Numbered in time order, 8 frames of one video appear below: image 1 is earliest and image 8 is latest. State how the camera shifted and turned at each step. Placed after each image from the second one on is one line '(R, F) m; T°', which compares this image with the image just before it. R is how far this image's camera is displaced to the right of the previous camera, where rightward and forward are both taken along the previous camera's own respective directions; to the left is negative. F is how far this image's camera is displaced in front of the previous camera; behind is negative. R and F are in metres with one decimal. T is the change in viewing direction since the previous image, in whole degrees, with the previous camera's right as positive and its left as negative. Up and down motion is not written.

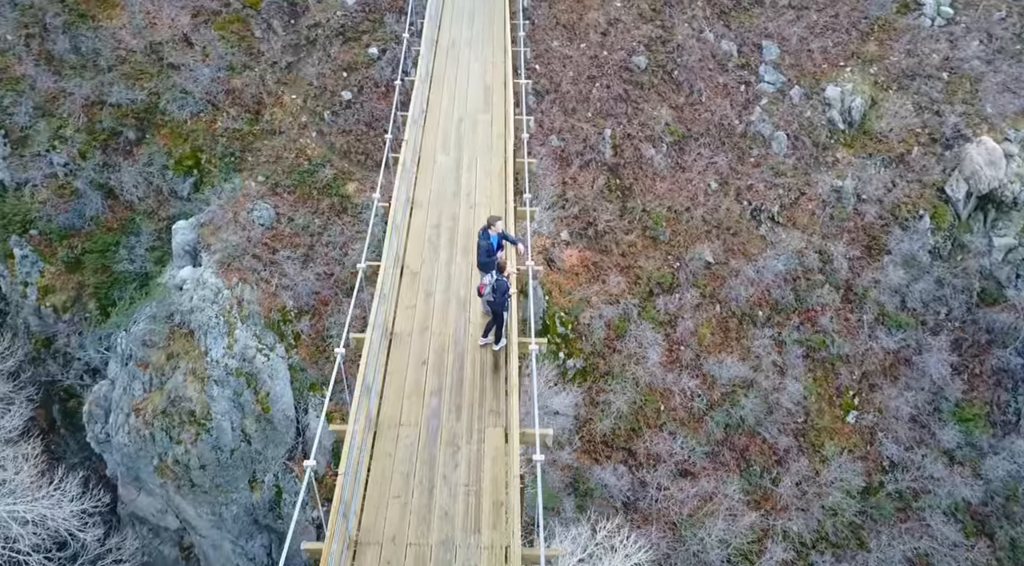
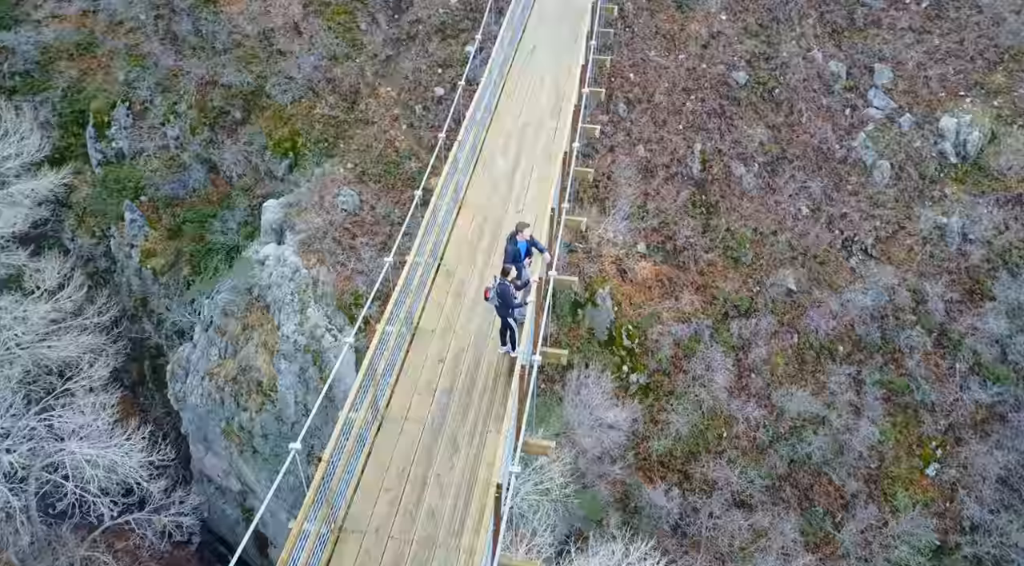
(+1.1, 0.0) m; -9°
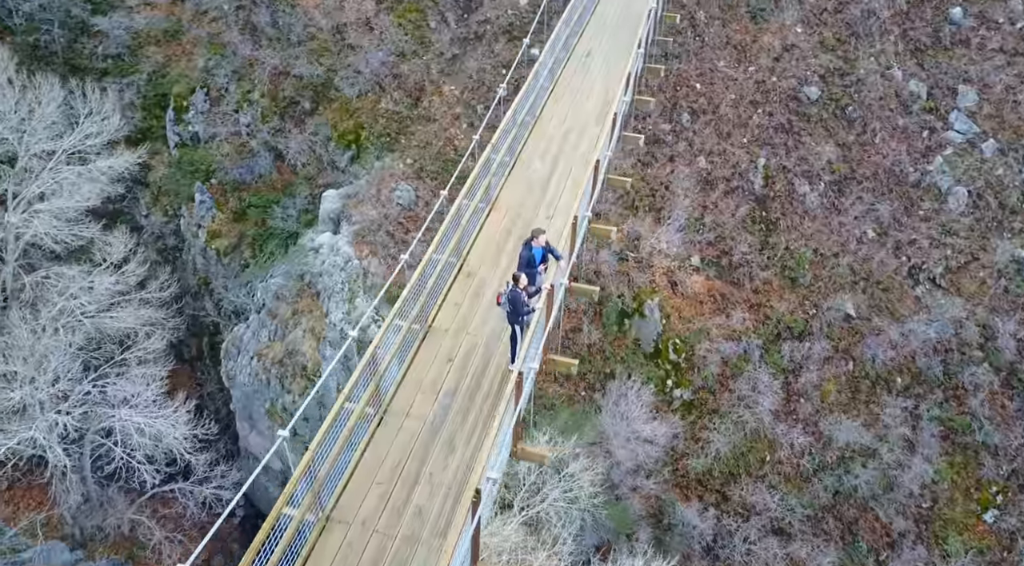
(+0.8, +0.1) m; -6°
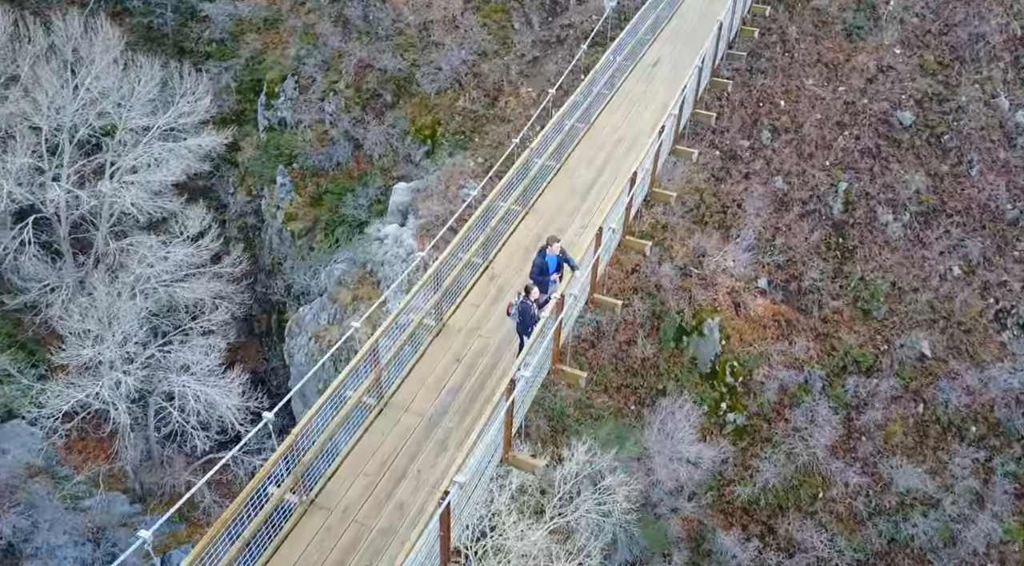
(+1.0, +0.1) m; -7°
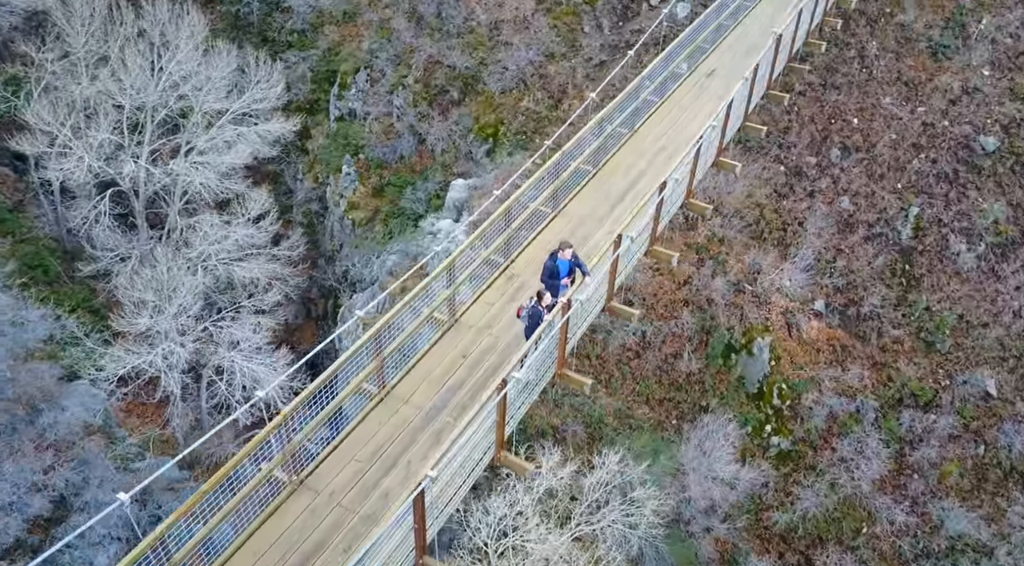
(+0.9, 0.0) m; -6°
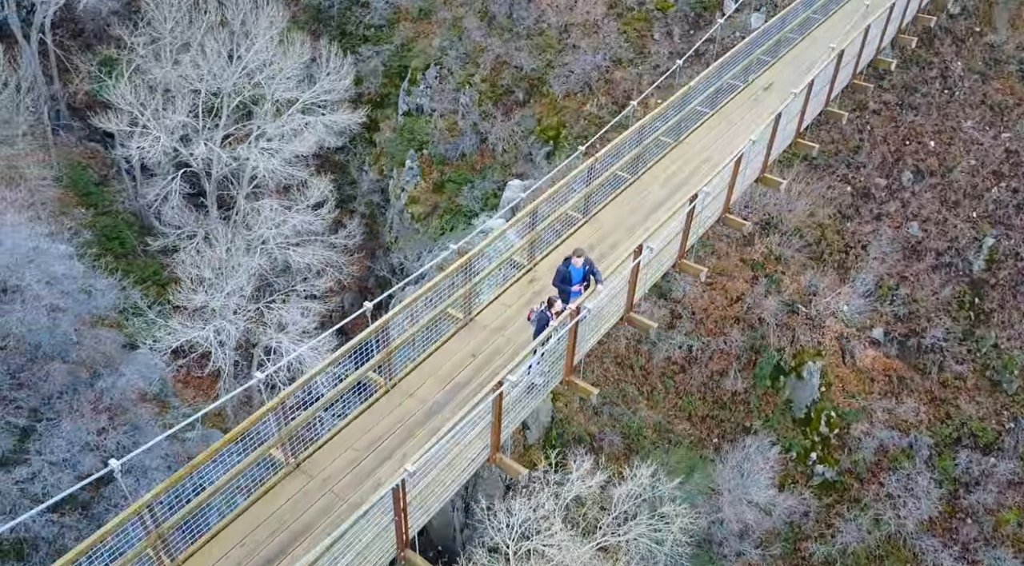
(+0.8, 0.0) m; -6°
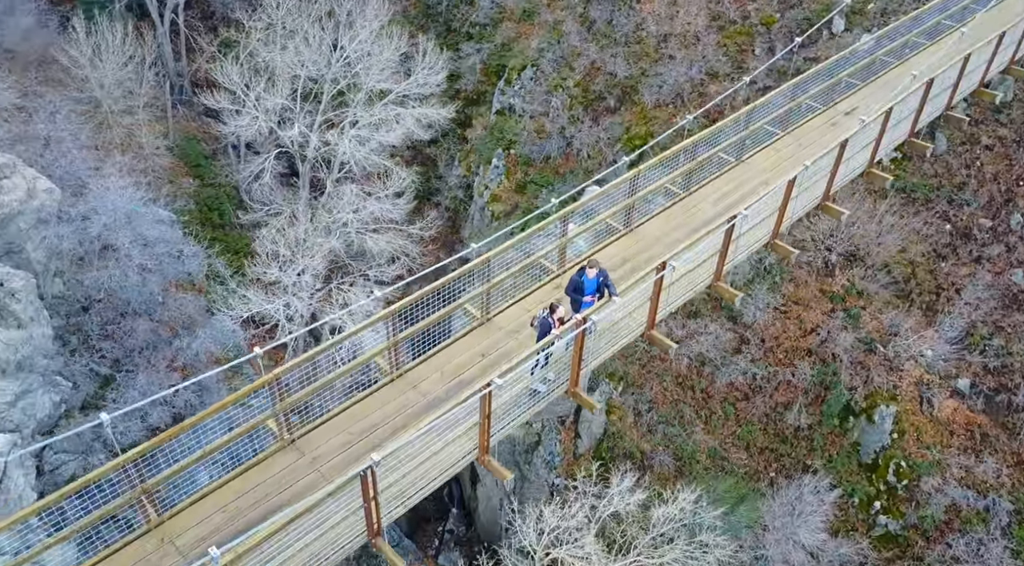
(+1.1, +0.2) m; -8°
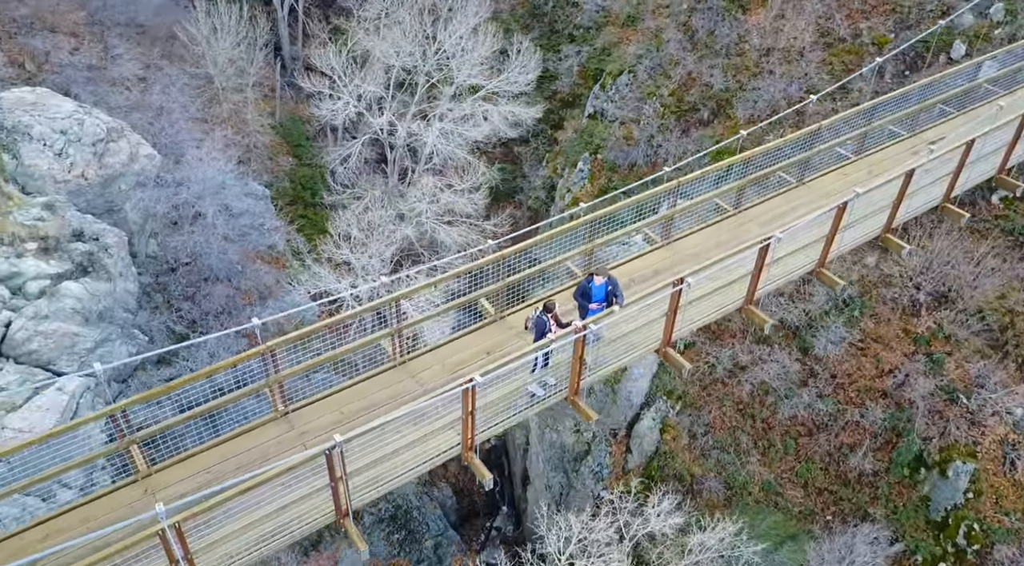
(+1.0, +0.3) m; -8°
